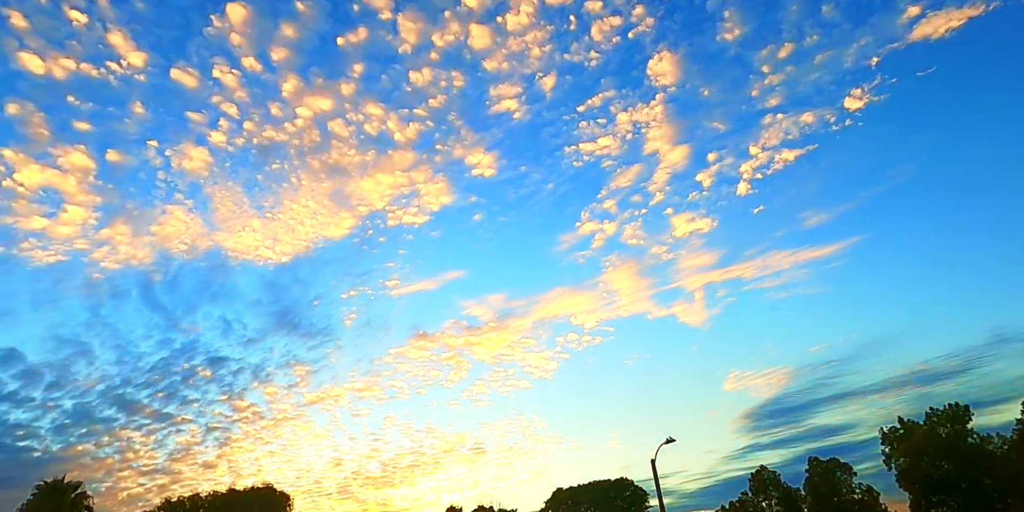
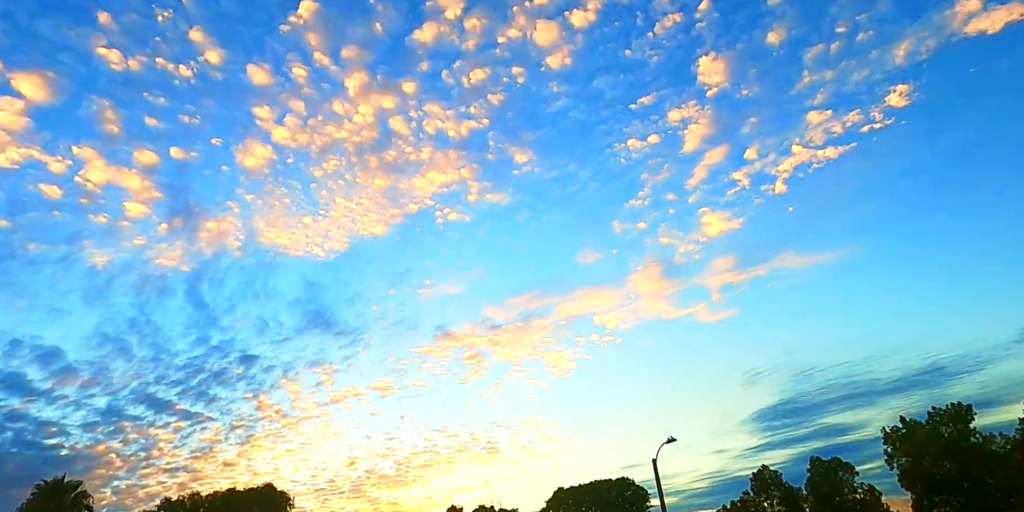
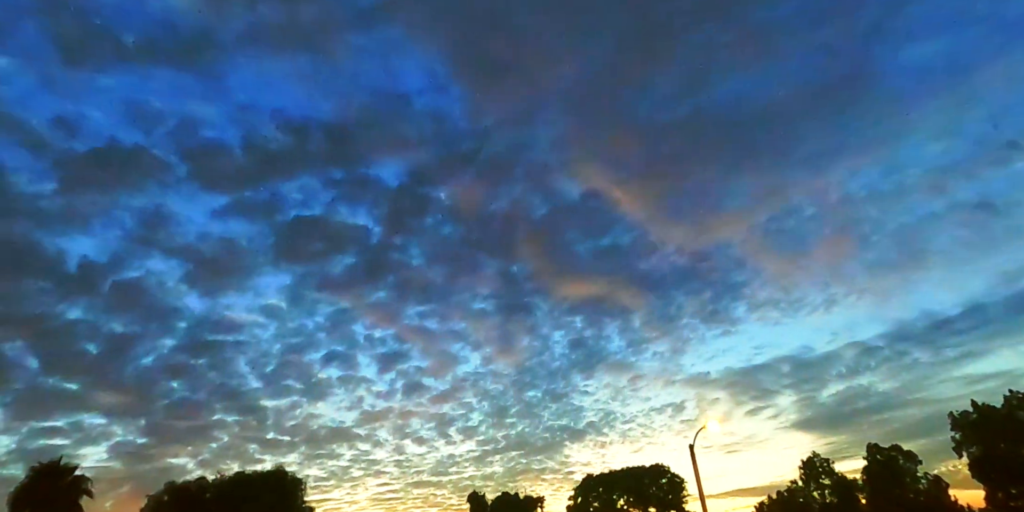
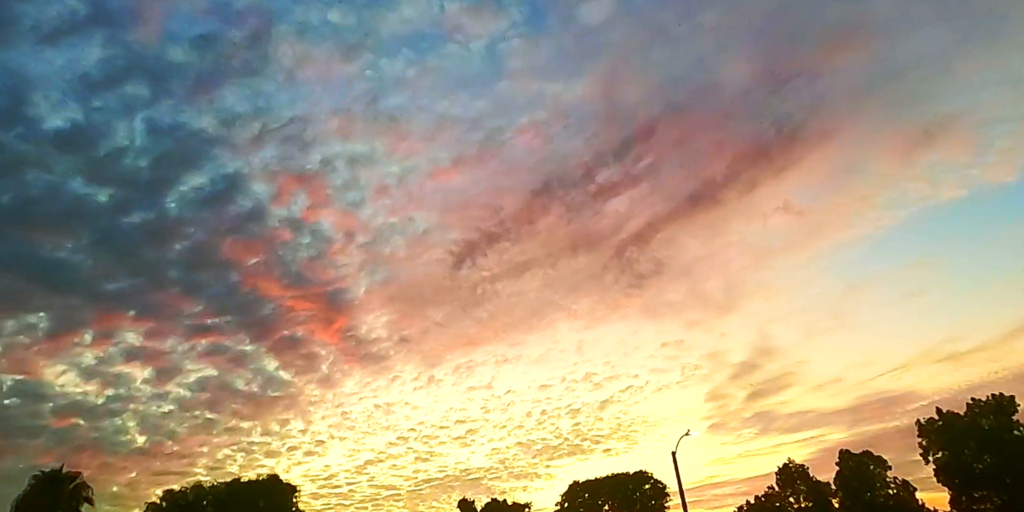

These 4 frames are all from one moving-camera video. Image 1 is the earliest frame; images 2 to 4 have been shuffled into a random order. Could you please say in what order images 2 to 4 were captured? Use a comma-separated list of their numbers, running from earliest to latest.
2, 4, 3
